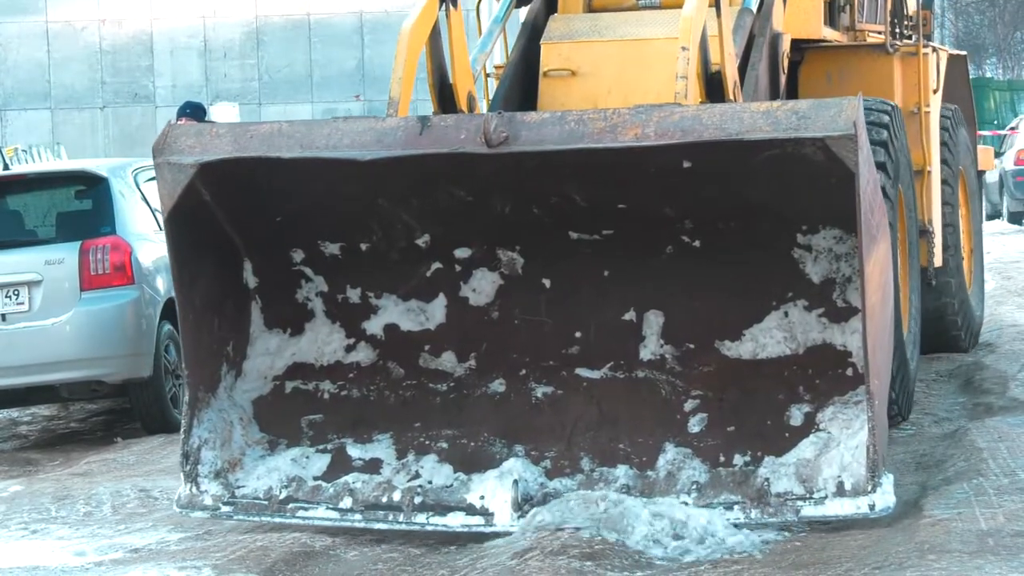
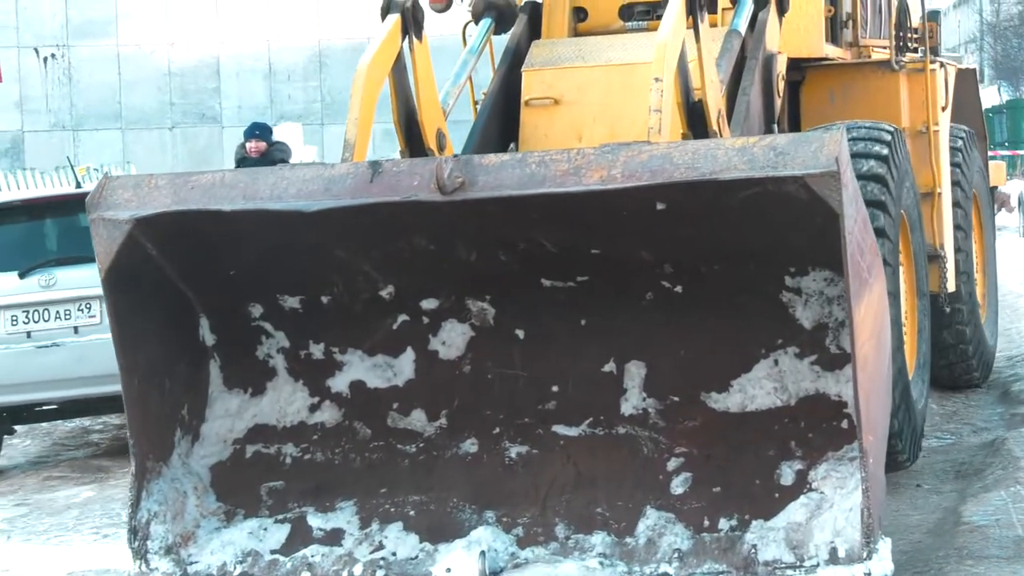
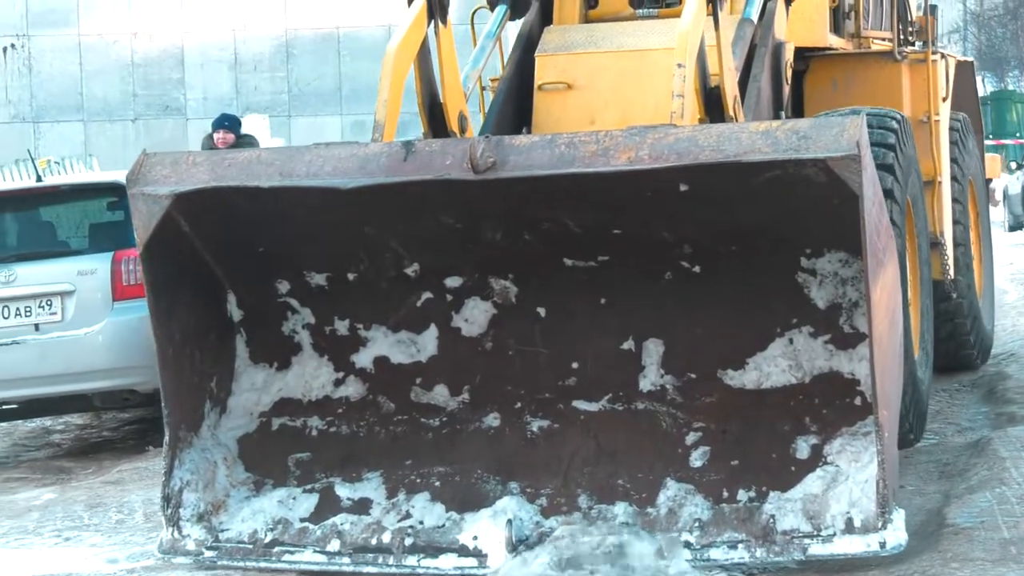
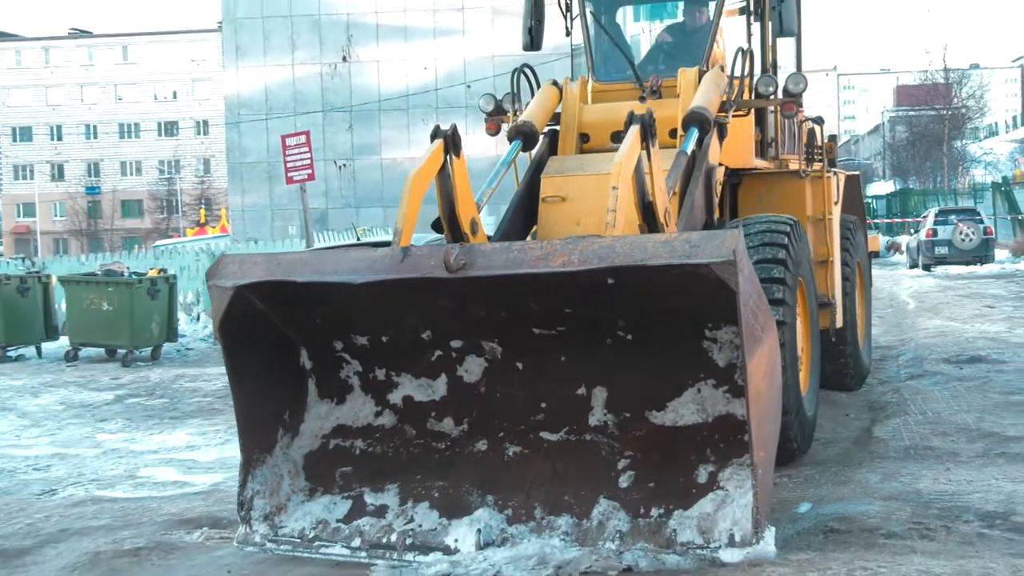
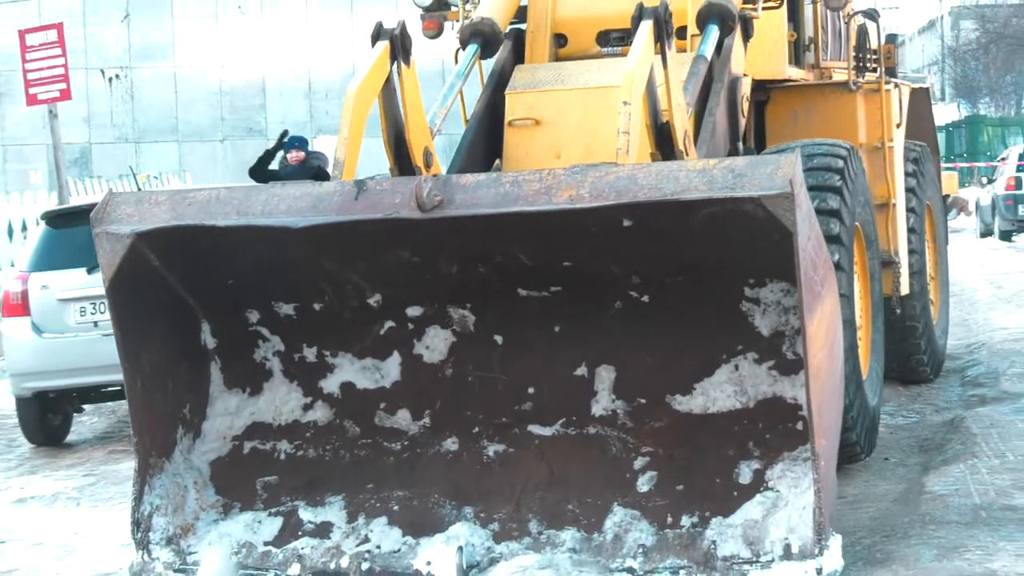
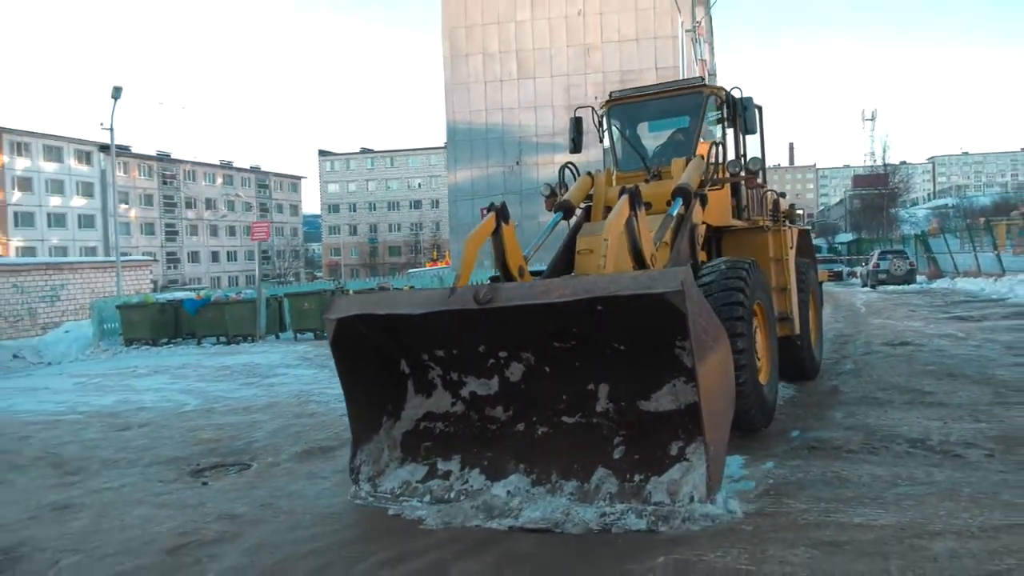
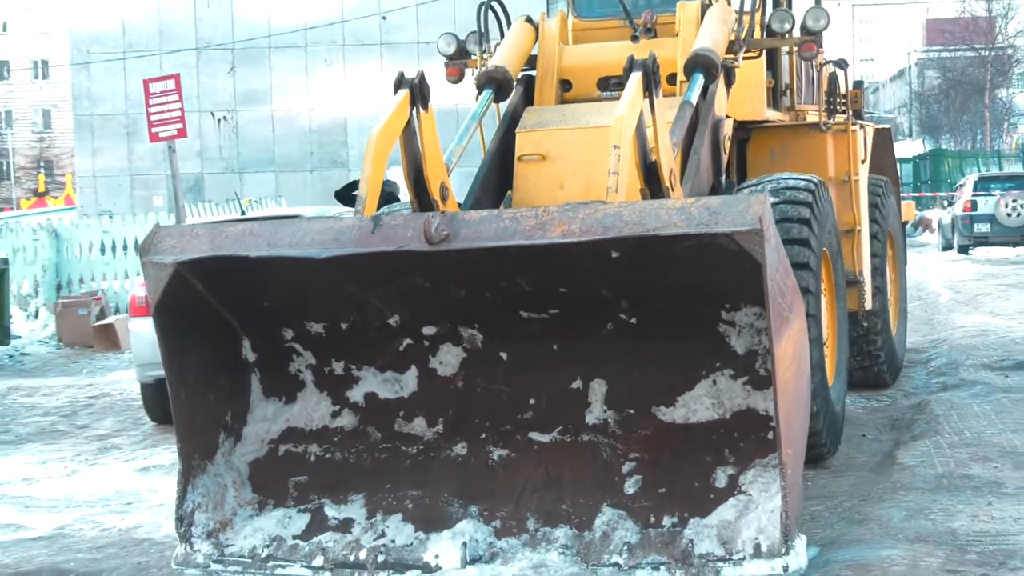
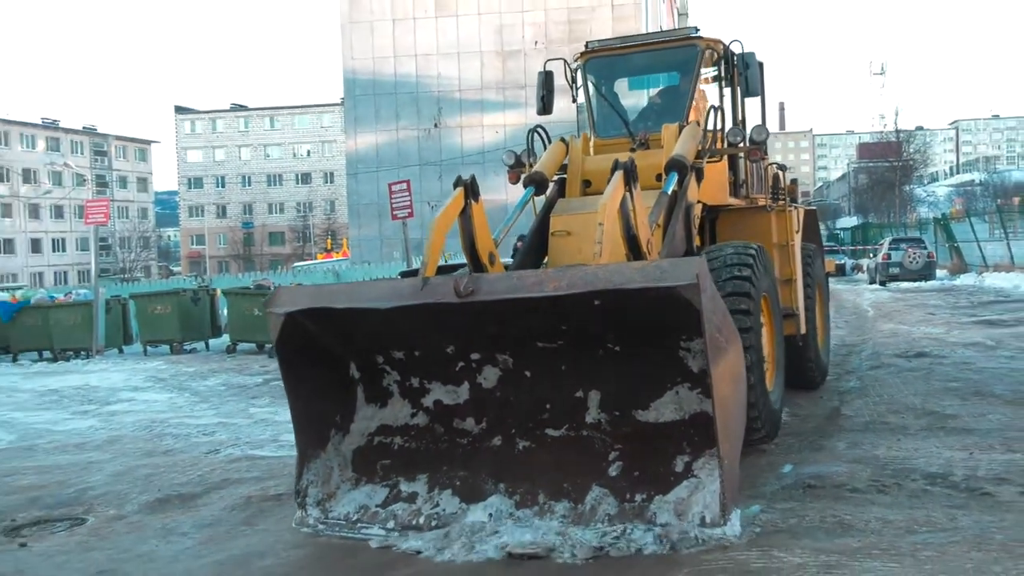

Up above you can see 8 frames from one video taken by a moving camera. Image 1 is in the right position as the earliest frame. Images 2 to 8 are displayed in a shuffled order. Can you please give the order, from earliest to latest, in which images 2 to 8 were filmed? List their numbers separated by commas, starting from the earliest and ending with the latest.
3, 2, 5, 7, 4, 8, 6
